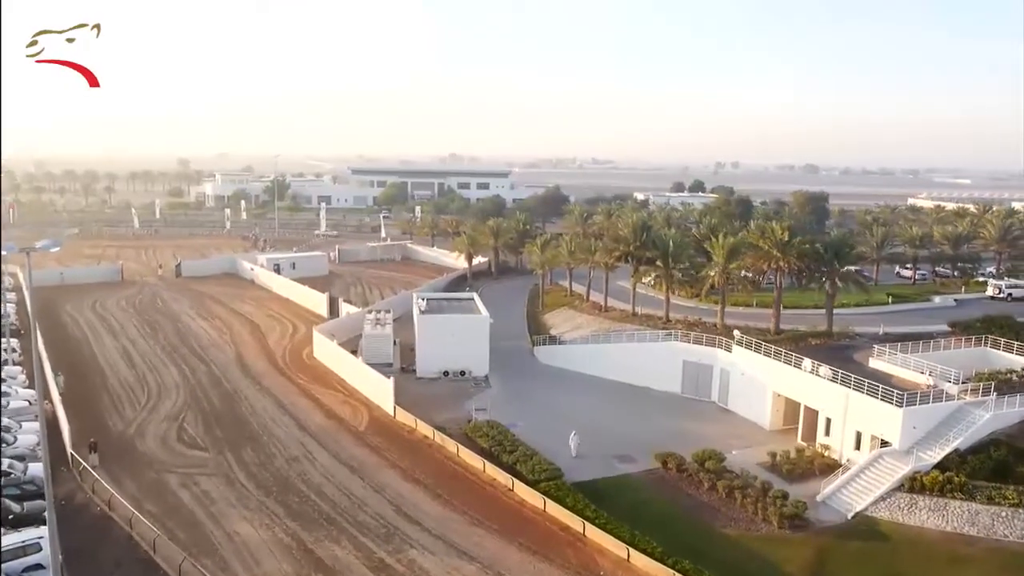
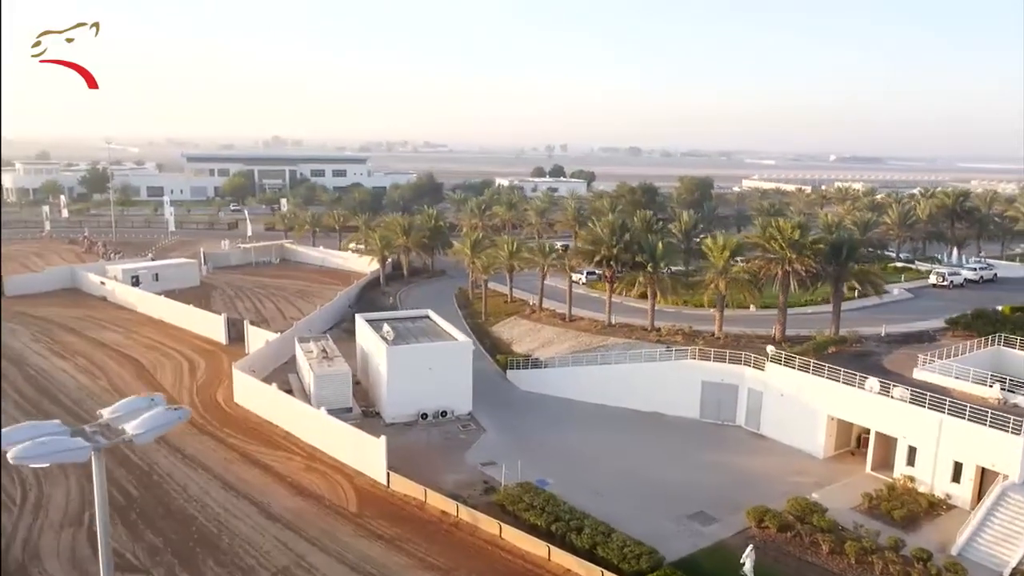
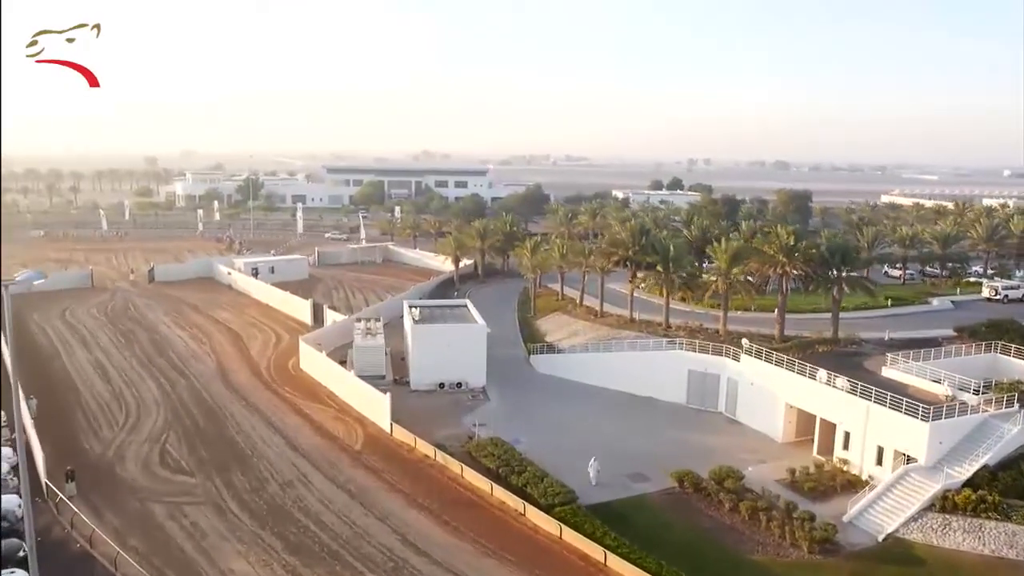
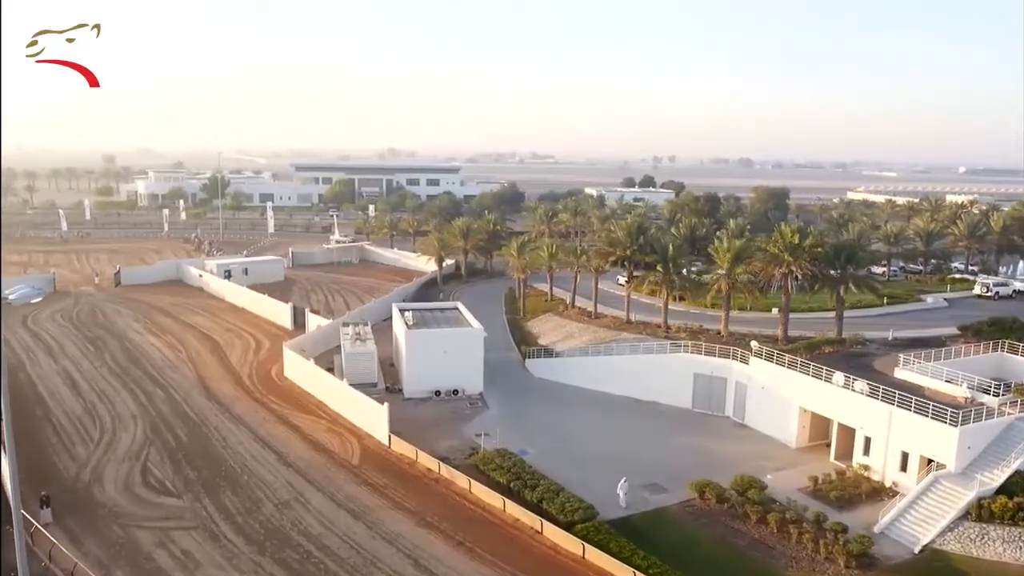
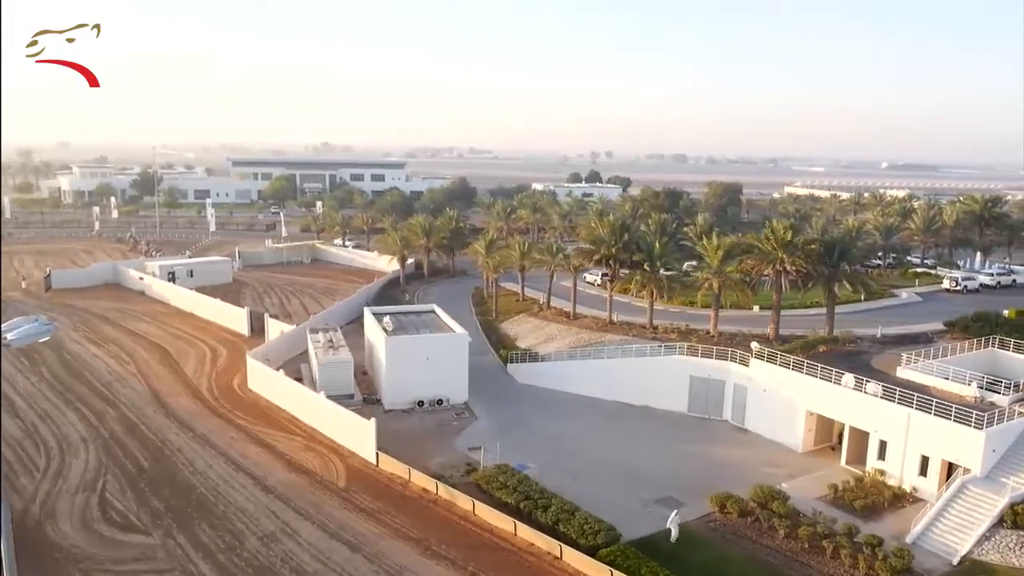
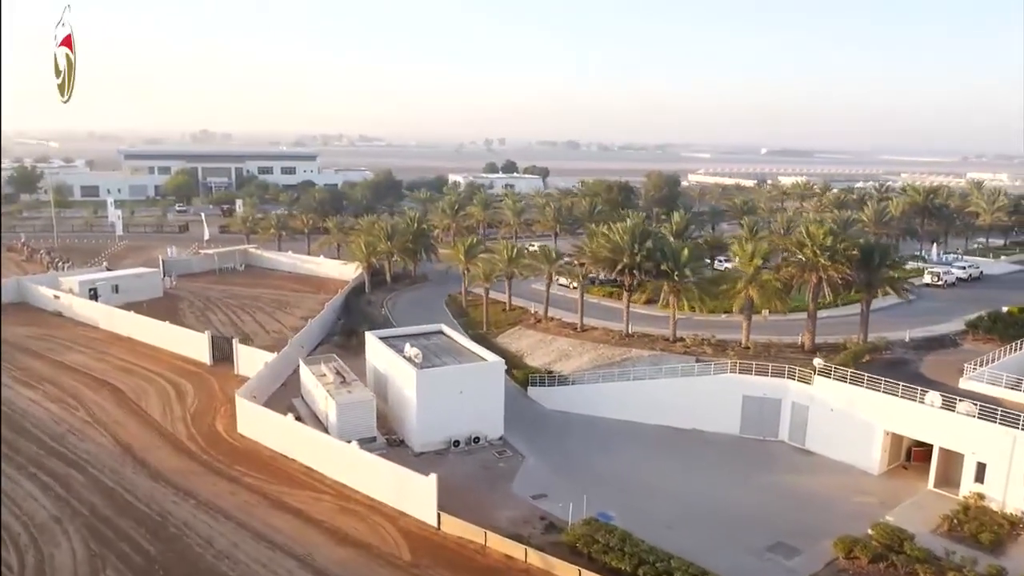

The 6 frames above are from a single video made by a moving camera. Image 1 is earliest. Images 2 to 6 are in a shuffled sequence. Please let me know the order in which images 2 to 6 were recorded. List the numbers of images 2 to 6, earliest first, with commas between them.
3, 4, 5, 2, 6
